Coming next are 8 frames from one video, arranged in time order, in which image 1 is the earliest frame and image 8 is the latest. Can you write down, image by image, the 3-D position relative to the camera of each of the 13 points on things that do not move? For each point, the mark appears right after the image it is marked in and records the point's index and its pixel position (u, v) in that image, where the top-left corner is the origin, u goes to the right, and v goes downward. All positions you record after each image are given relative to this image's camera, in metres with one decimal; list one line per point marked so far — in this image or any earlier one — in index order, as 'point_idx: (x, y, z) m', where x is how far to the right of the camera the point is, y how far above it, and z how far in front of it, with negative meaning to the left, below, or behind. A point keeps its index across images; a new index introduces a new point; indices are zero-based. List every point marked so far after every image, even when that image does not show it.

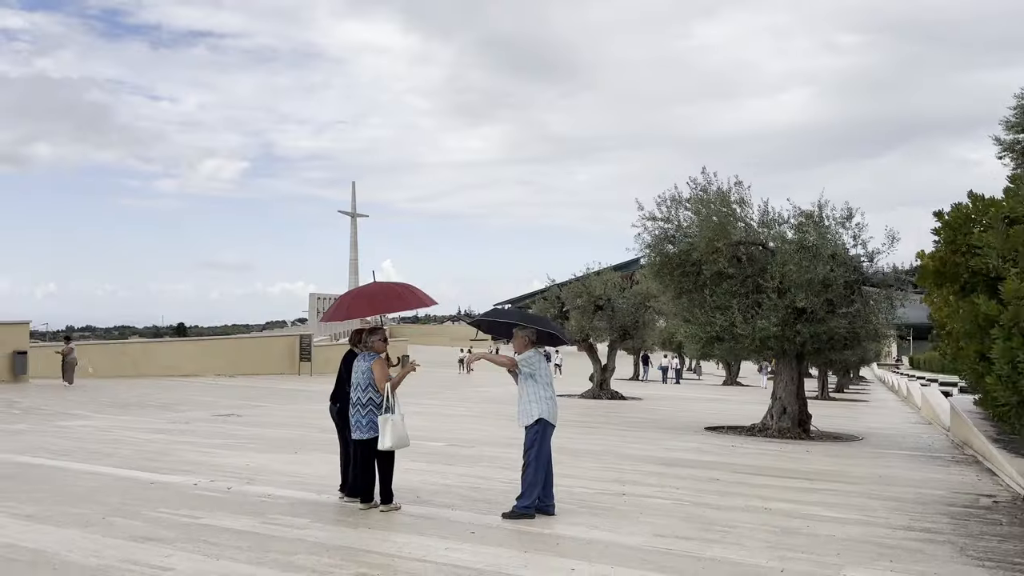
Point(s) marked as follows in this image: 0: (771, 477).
0: (+3.9, -2.8, +12.1) m
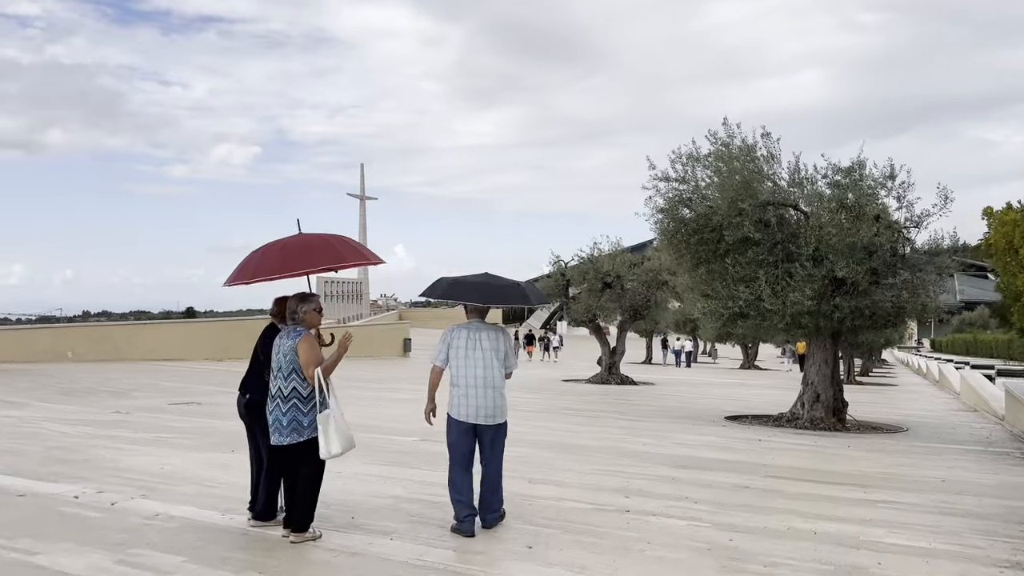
0: (+3.6, -2.3, +9.7) m
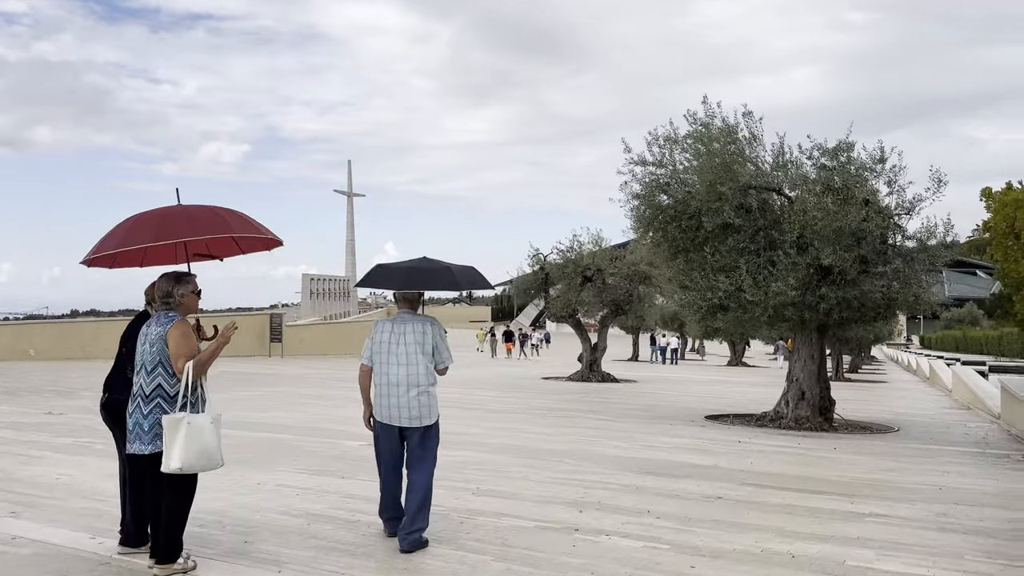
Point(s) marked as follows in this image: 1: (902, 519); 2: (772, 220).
0: (+3.0, -2.2, +8.6) m
1: (+3.6, -2.1, +7.5) m
2: (+4.7, +1.2, +14.8) m
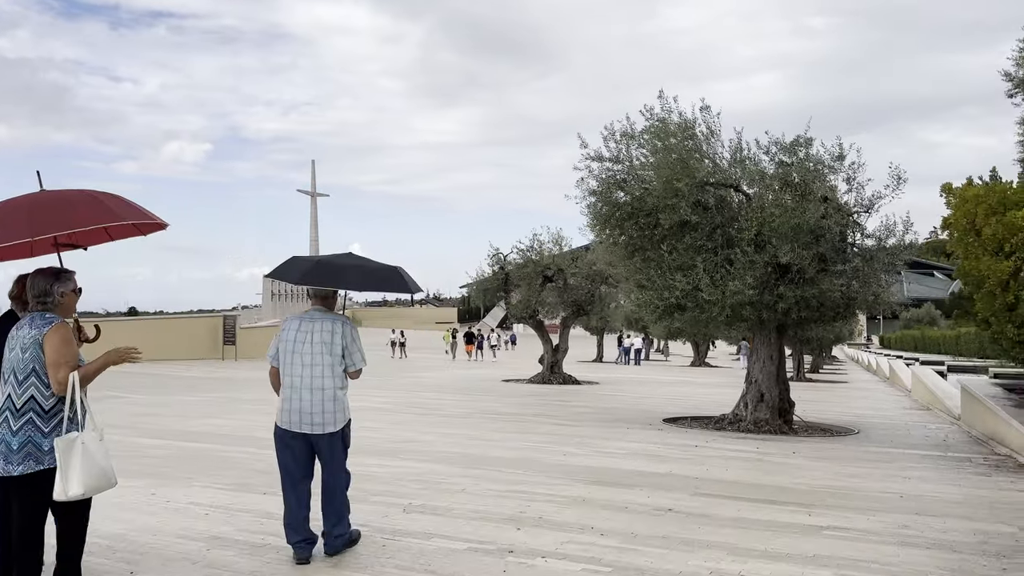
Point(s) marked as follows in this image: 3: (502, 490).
0: (+2.4, -2.1, +8.1) m
1: (+3.0, -2.1, +7.0) m
2: (+3.8, +1.2, +14.4) m
3: (-0.1, -2.1, +8.4) m
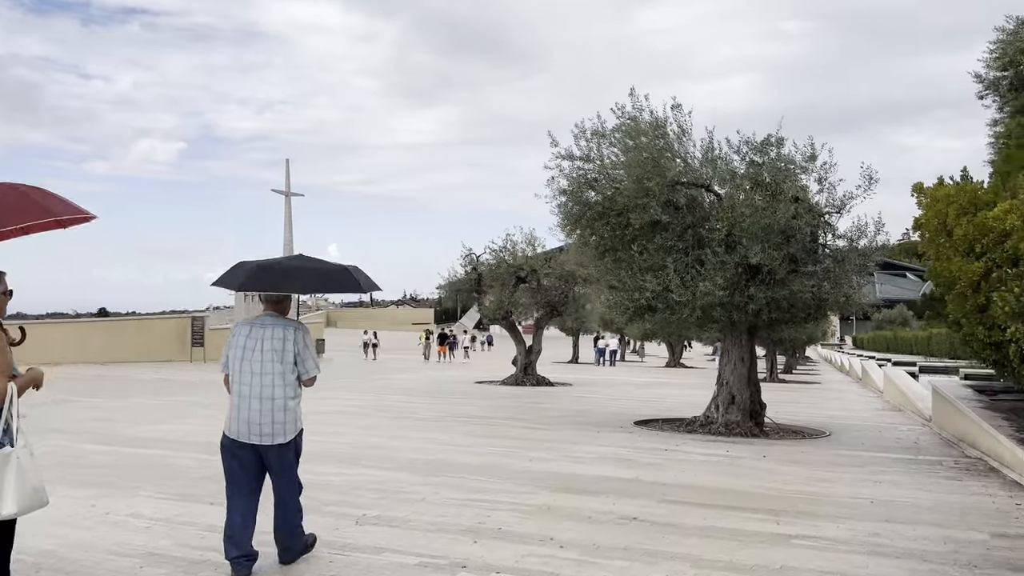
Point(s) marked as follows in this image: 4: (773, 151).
0: (+2.0, -2.2, +7.8) m
1: (+2.6, -2.1, +6.7) m
2: (+3.3, +1.2, +14.2) m
3: (-0.5, -2.1, +8.1) m
4: (+4.5, +2.3, +13.9) m
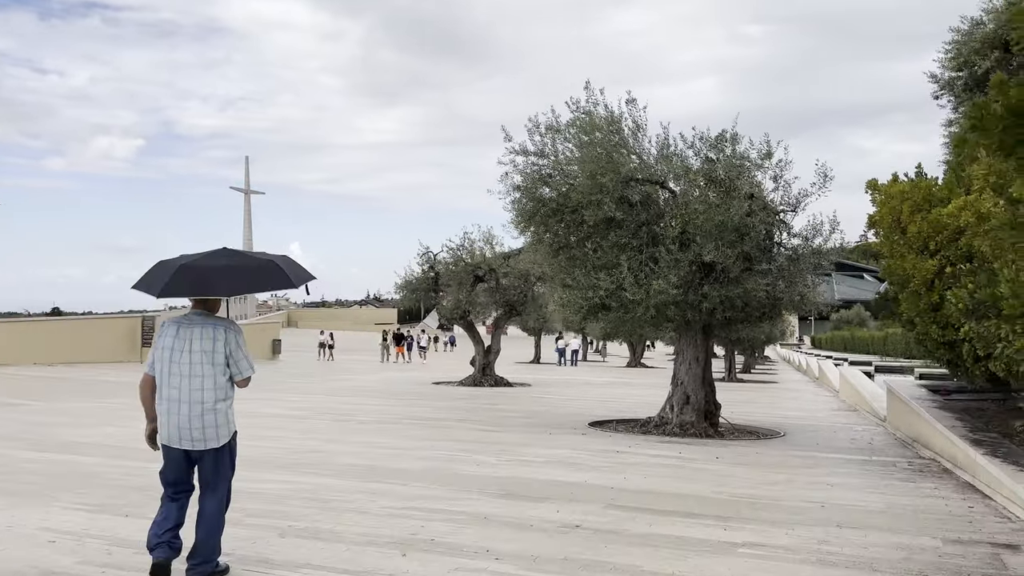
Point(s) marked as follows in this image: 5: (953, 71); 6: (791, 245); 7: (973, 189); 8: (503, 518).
0: (+1.4, -2.1, +7.5) m
1: (+2.1, -2.1, +6.4) m
2: (+2.4, +1.2, +13.9) m
3: (-1.1, -2.1, +7.6) m
4: (+3.6, +2.4, +13.7) m
5: (+9.4, +4.6, +17.3) m
6: (+4.8, +0.7, +14.0) m
7: (+5.3, +1.1, +9.3) m
8: (-0.1, -2.1, +7.4) m
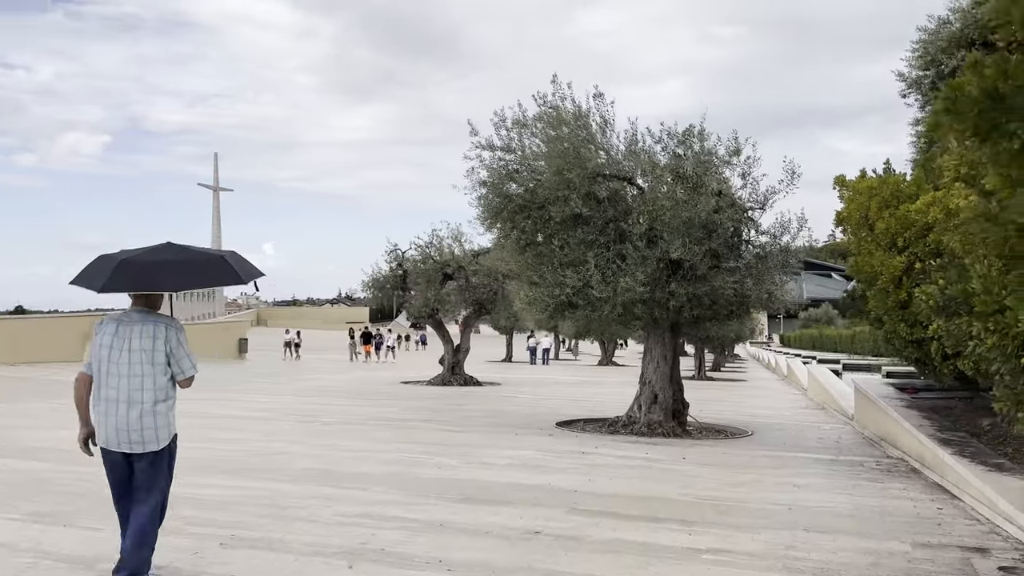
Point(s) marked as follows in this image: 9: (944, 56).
0: (+1.1, -2.1, +7.3) m
1: (+1.8, -2.0, +6.2) m
2: (+1.9, +1.3, +13.7) m
3: (-1.4, -2.0, +7.3) m
4: (+3.1, +2.4, +13.5) m
5: (+8.7, +4.6, +17.2) m
6: (+4.2, +0.8, +13.8) m
7: (+4.9, +1.2, +9.2) m
8: (-0.5, -2.1, +7.1) m
9: (+8.4, +4.5, +15.9) m
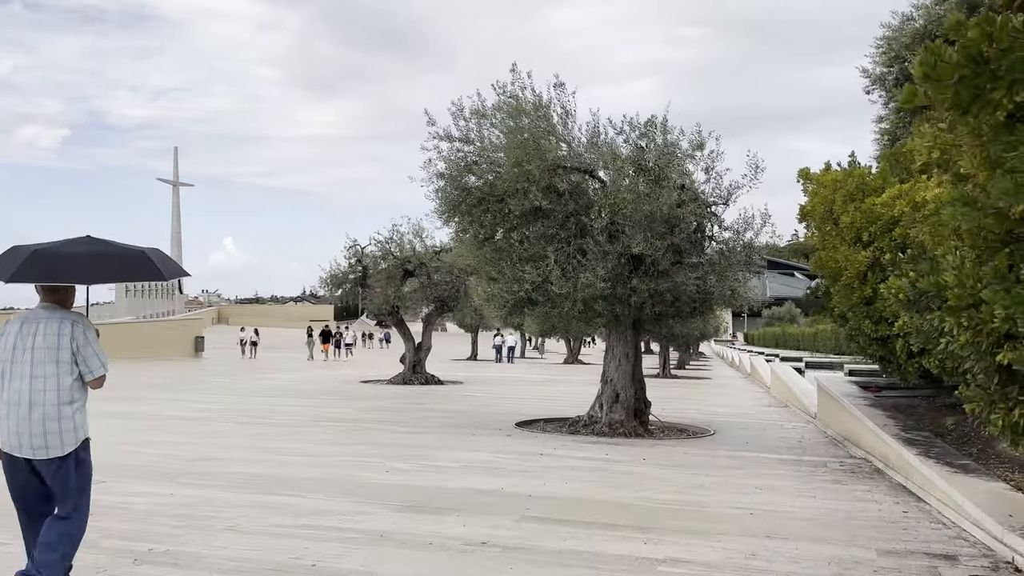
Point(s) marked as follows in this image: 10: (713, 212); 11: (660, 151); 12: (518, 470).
0: (+0.6, -2.0, +6.9) m
1: (+1.4, -2.0, +5.8) m
2: (+1.2, +1.4, +13.3) m
3: (-1.9, -2.0, +6.8) m
4: (+2.4, +2.5, +13.1) m
5: (+7.8, +4.7, +17.1) m
6: (+3.5, +0.8, +13.5) m
7: (+4.3, +1.2, +8.9) m
8: (-0.9, -2.0, +6.6) m
9: (+7.7, +4.6, +15.7) m
10: (+3.4, +1.3, +13.6) m
11: (+2.4, +2.2, +13.0) m
12: (+0.1, -2.2, +9.9) m
